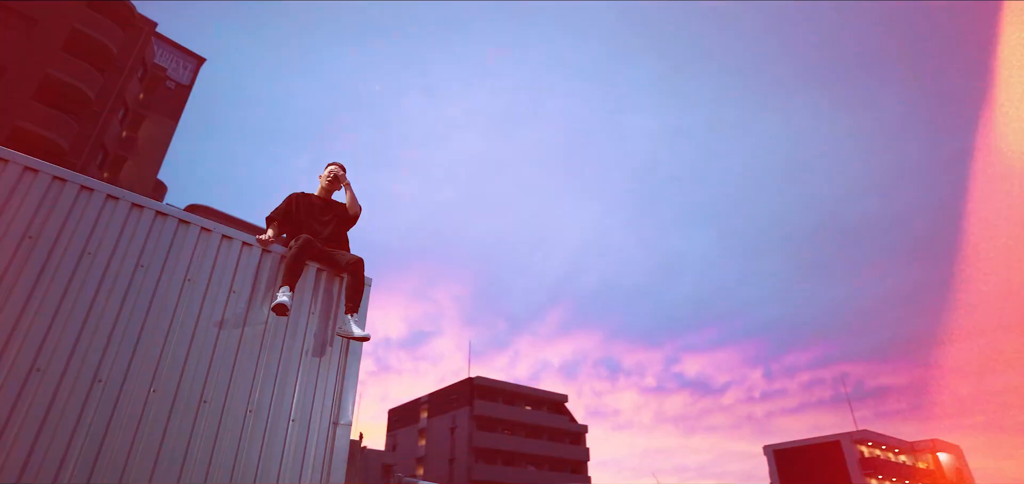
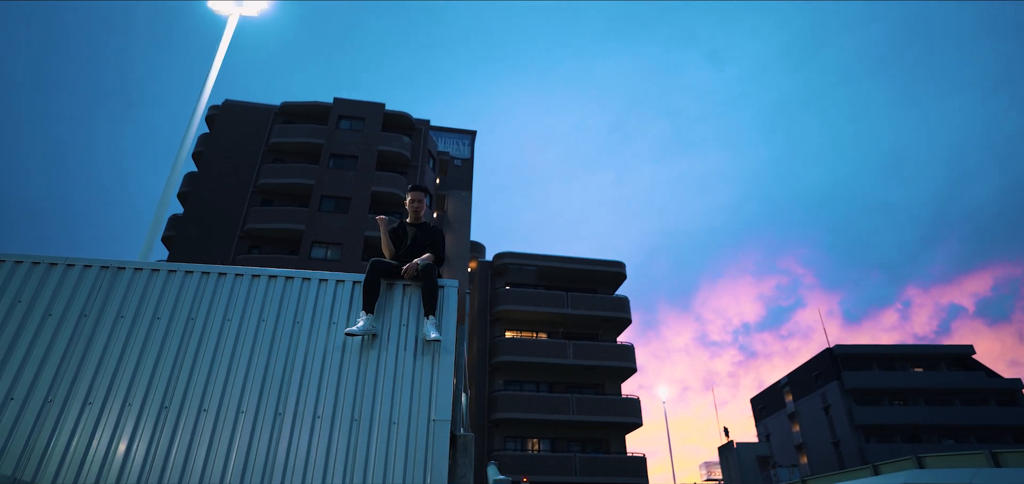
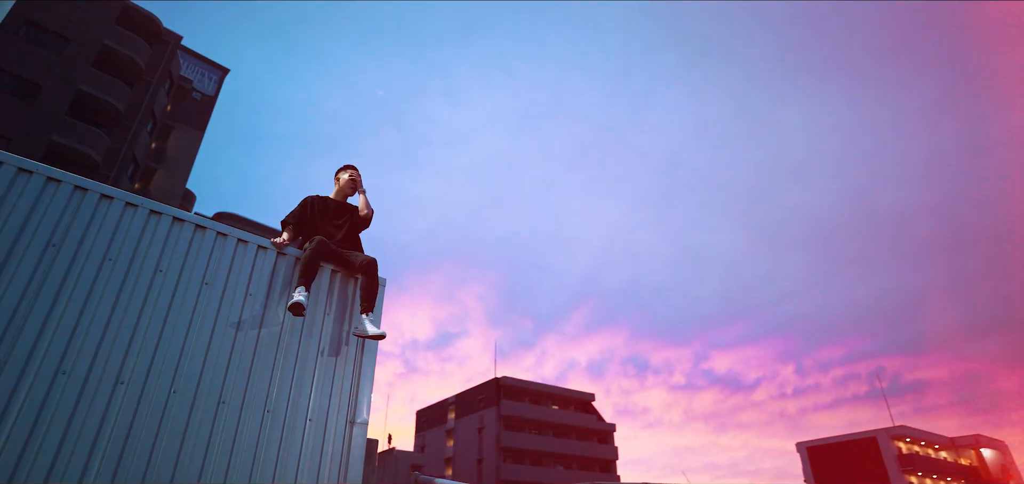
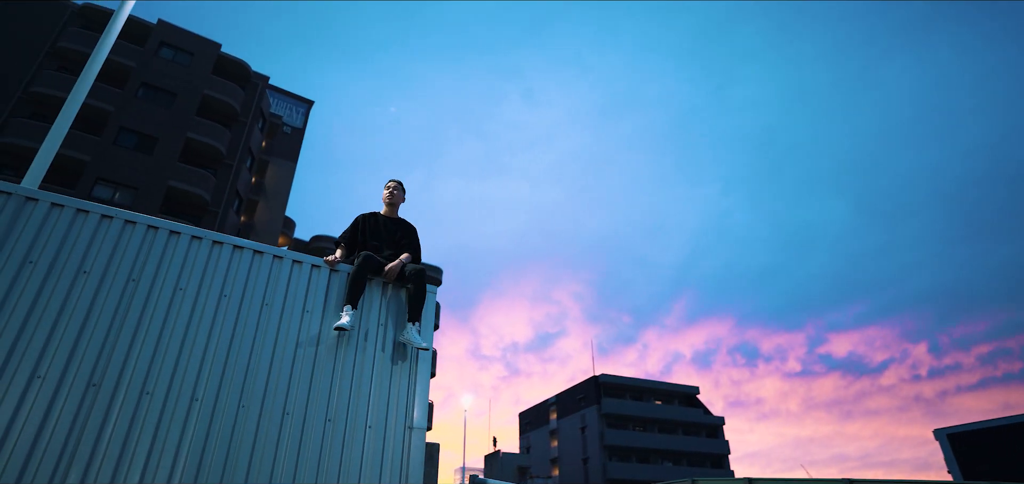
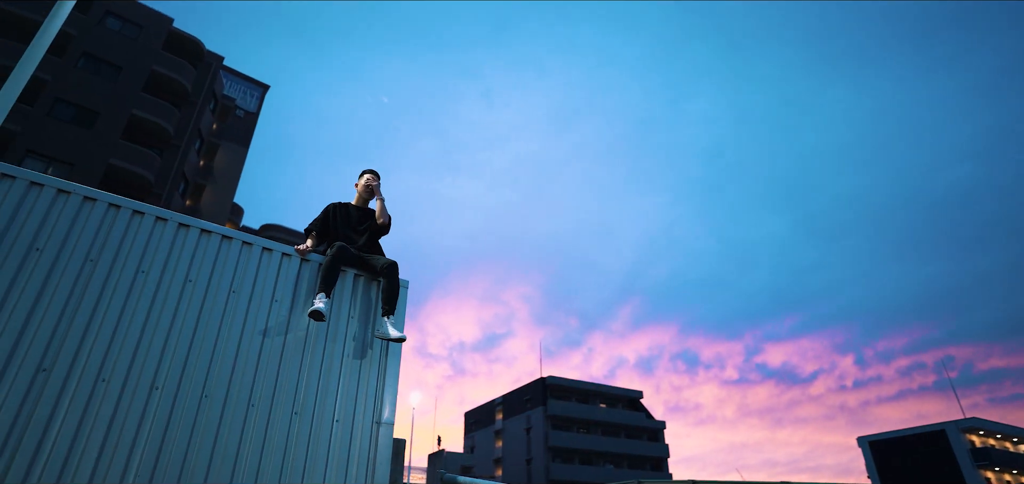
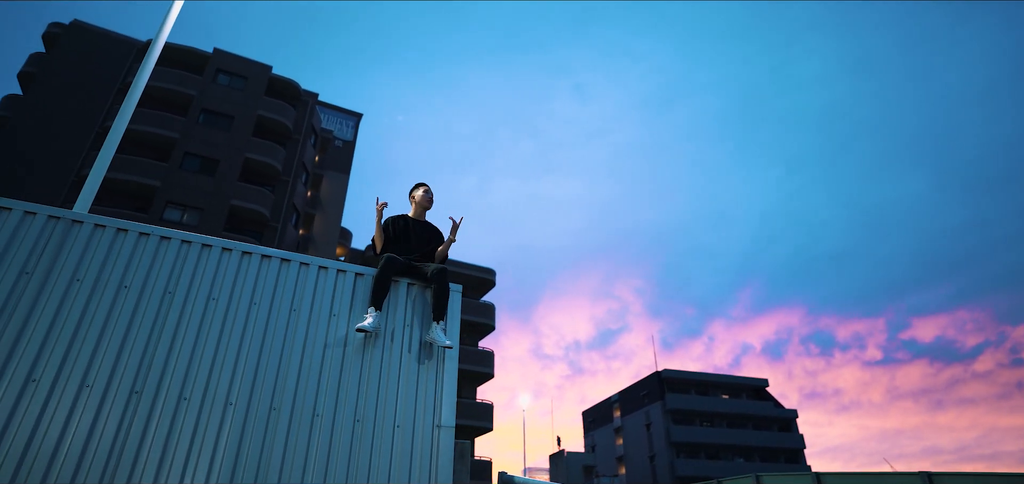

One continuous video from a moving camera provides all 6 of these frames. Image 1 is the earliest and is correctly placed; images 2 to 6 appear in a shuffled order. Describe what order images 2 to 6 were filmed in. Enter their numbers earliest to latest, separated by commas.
3, 5, 4, 6, 2
